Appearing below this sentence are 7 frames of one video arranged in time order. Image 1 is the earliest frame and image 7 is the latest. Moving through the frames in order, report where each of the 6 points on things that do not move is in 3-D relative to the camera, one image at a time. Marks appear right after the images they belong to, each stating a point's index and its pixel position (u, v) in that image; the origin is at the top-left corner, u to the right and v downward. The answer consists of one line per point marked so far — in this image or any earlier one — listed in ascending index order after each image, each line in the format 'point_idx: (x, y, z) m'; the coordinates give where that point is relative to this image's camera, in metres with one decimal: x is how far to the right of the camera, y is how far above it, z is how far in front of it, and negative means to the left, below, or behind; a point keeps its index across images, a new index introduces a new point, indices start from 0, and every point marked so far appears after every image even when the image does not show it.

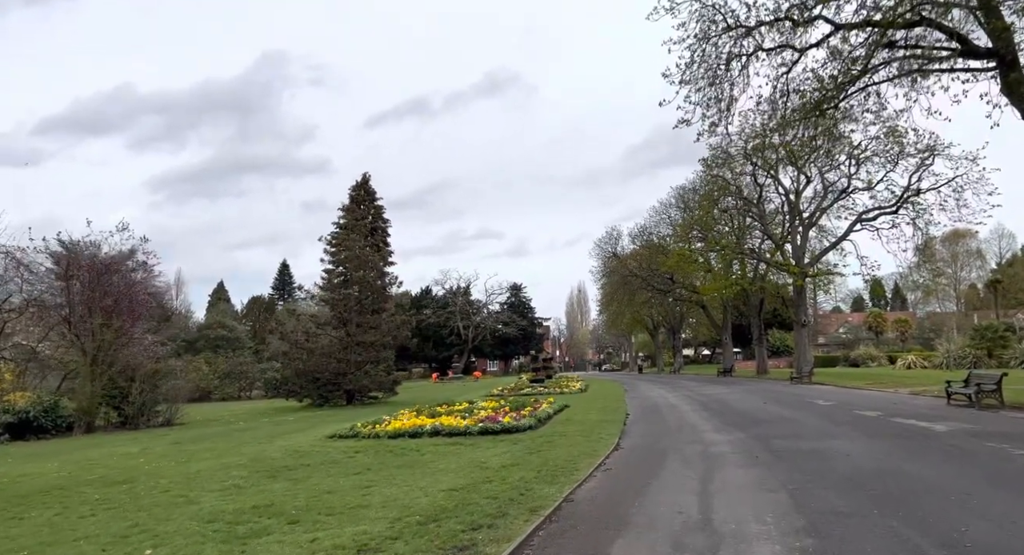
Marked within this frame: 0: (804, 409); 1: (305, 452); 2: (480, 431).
0: (+7.3, -3.3, +19.1) m
1: (-3.8, -3.2, +14.2) m
2: (-0.7, -3.2, +16.2) m
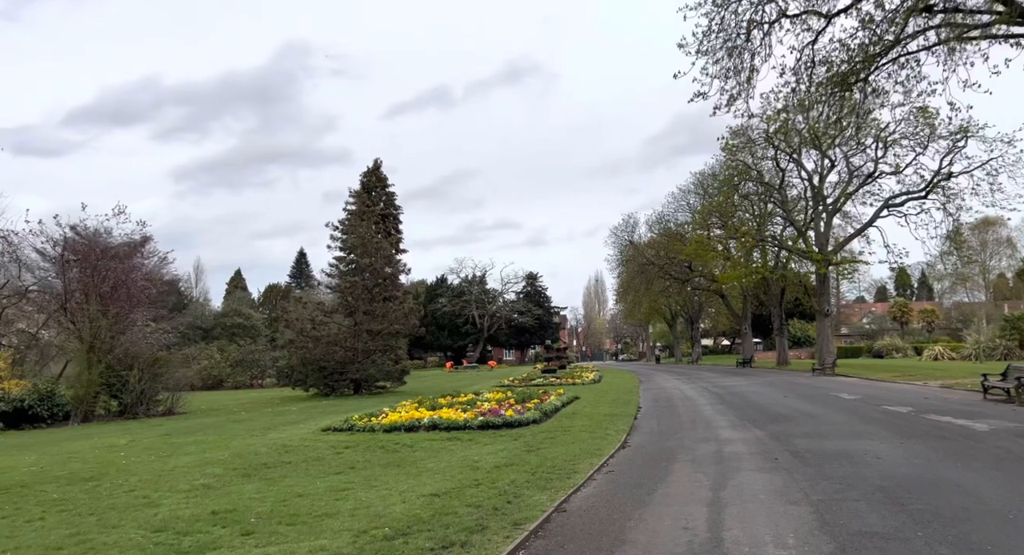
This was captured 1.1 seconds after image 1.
0: (+7.4, -3.0, +18.0) m
1: (-3.8, -2.9, +13.3) m
2: (-0.7, -2.9, +15.3) m
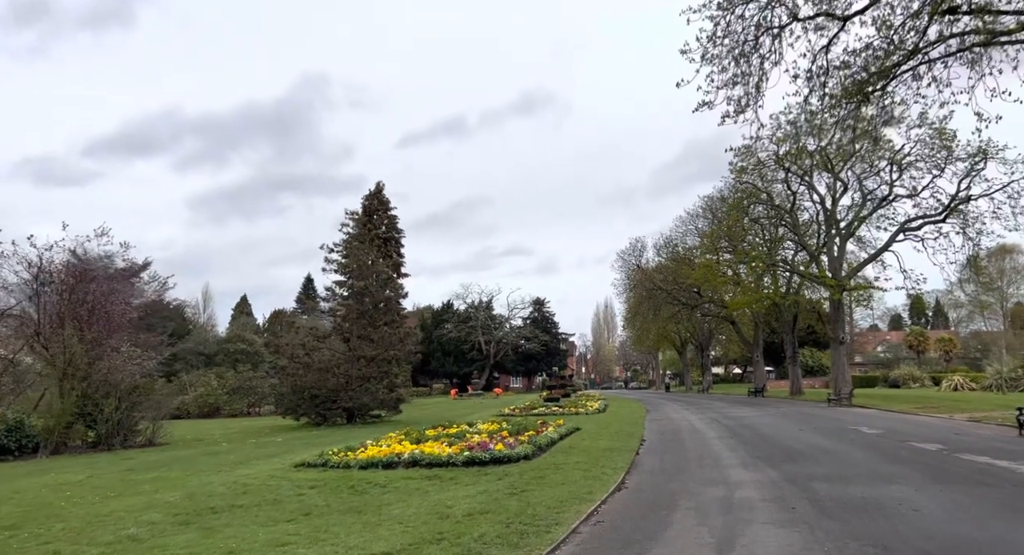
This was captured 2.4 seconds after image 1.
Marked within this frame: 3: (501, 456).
0: (+7.2, -3.5, +16.5) m
1: (-4.1, -3.3, +12.0) m
2: (-0.9, -3.3, +14.0) m
3: (-0.2, -3.3, +14.3) m
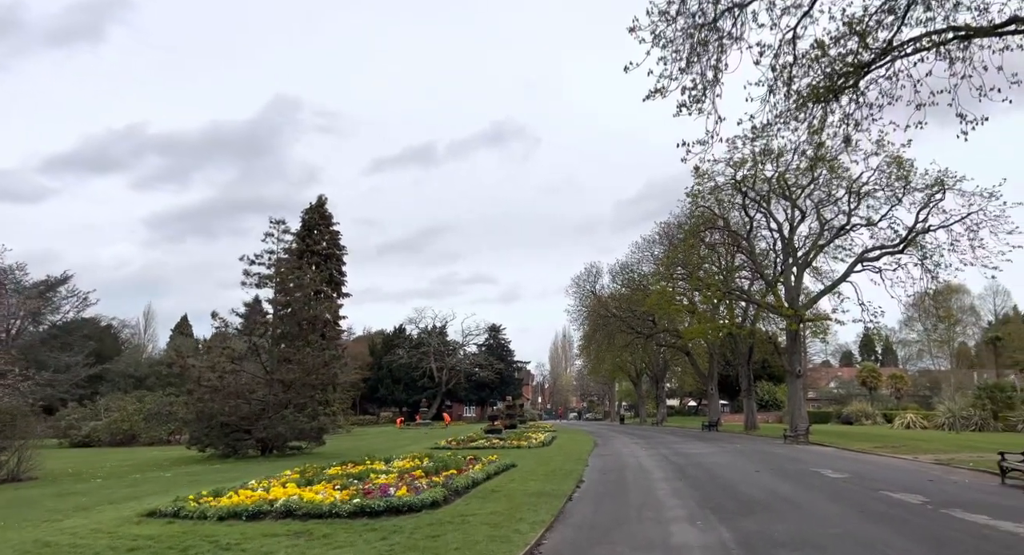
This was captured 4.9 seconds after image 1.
0: (+5.6, -3.9, +14.3) m
1: (-5.5, -3.2, +9.2) m
2: (-2.4, -3.4, +11.3) m
3: (-1.7, -3.4, +11.7) m
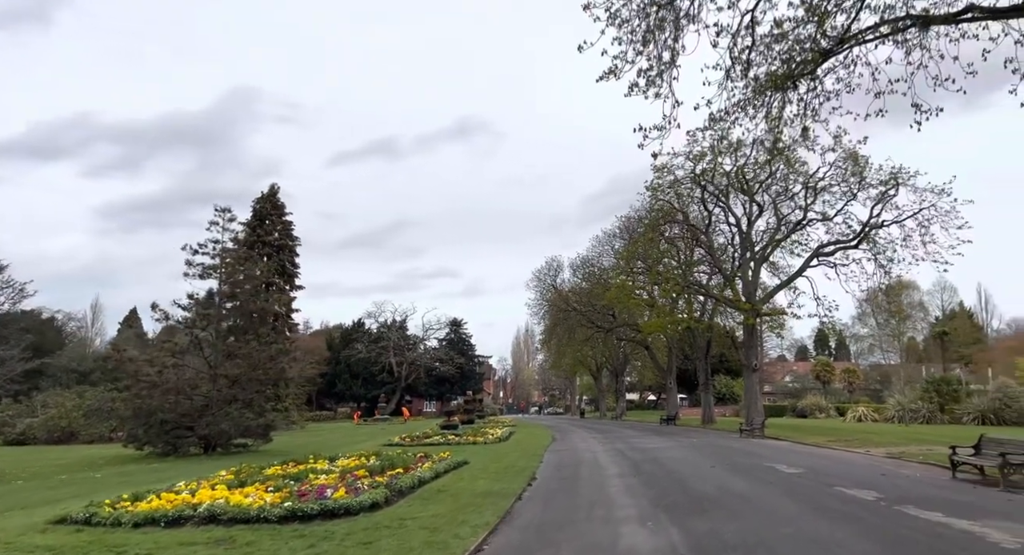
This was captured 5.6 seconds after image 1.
0: (+4.6, -3.8, +14.0) m
1: (-6.1, -3.1, +8.3) m
2: (-3.2, -3.2, +10.6) m
3: (-2.5, -3.3, +10.9) m
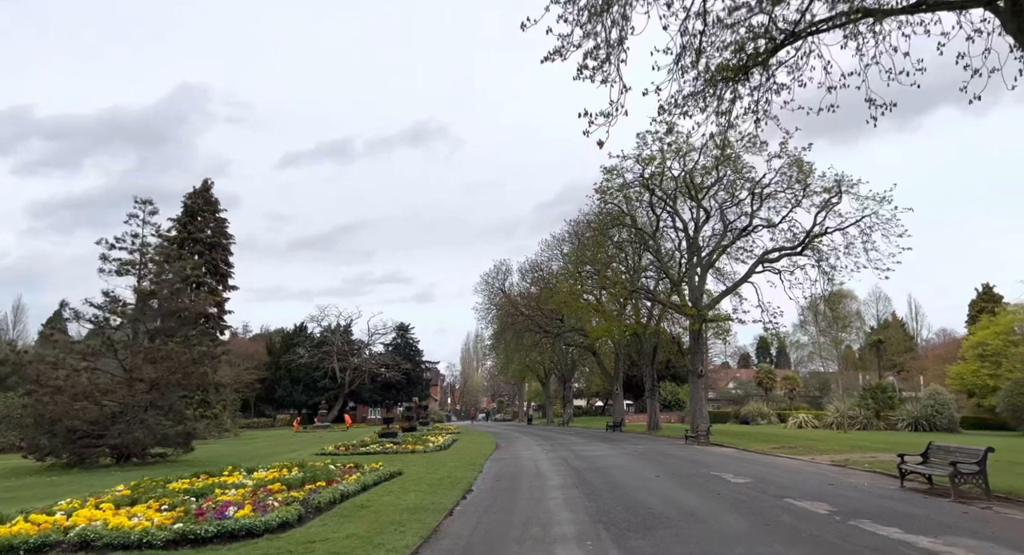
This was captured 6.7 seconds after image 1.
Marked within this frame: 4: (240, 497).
0: (+3.4, -3.7, +13.1) m
1: (-6.9, -2.9, +6.8) m
2: (-4.1, -3.1, +9.2) m
3: (-3.5, -3.2, +9.6) m
4: (-4.4, -3.5, +12.4) m
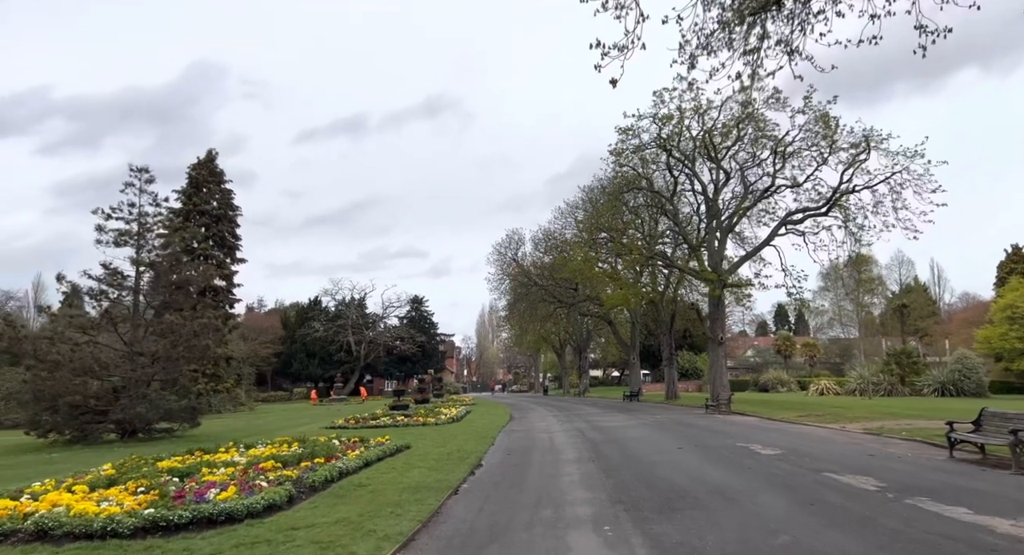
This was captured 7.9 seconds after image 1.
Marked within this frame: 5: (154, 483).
0: (+3.6, -3.0, +12.0) m
1: (-6.9, -2.5, +5.8) m
2: (-4.0, -2.6, +8.2) m
3: (-3.4, -2.7, +8.6) m
4: (-4.2, -3.0, +11.5) m
5: (-4.9, -2.8, +10.5) m
